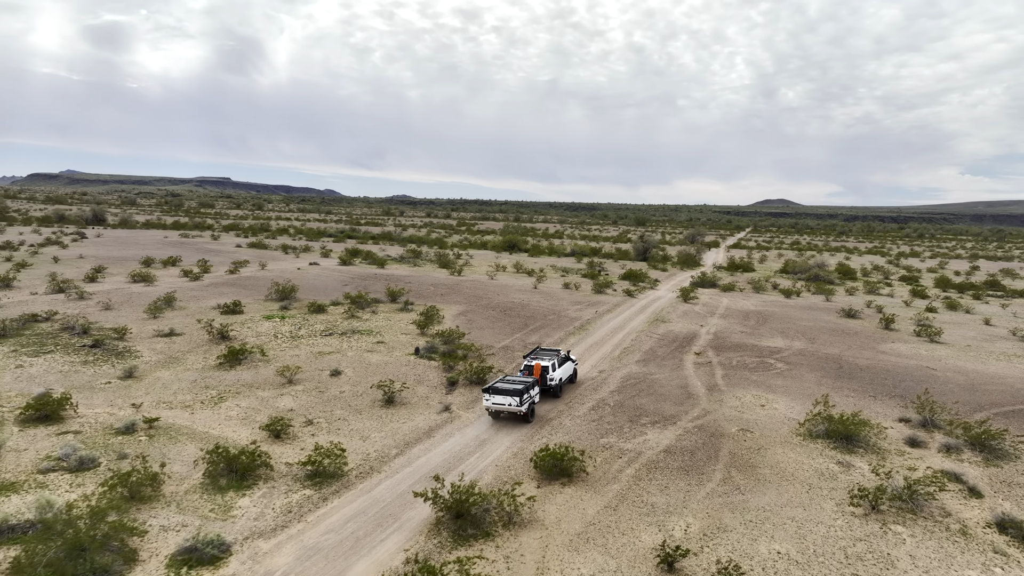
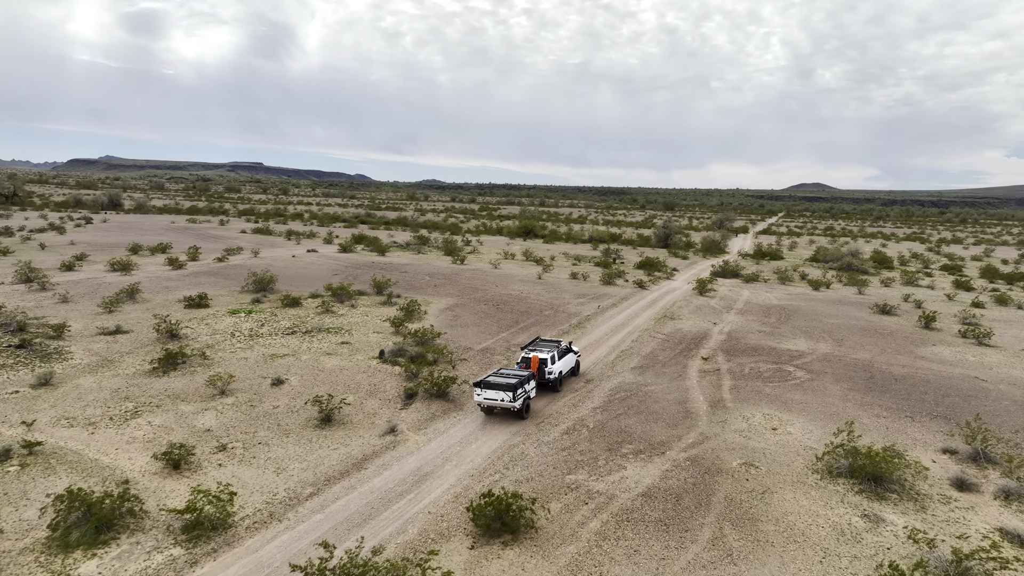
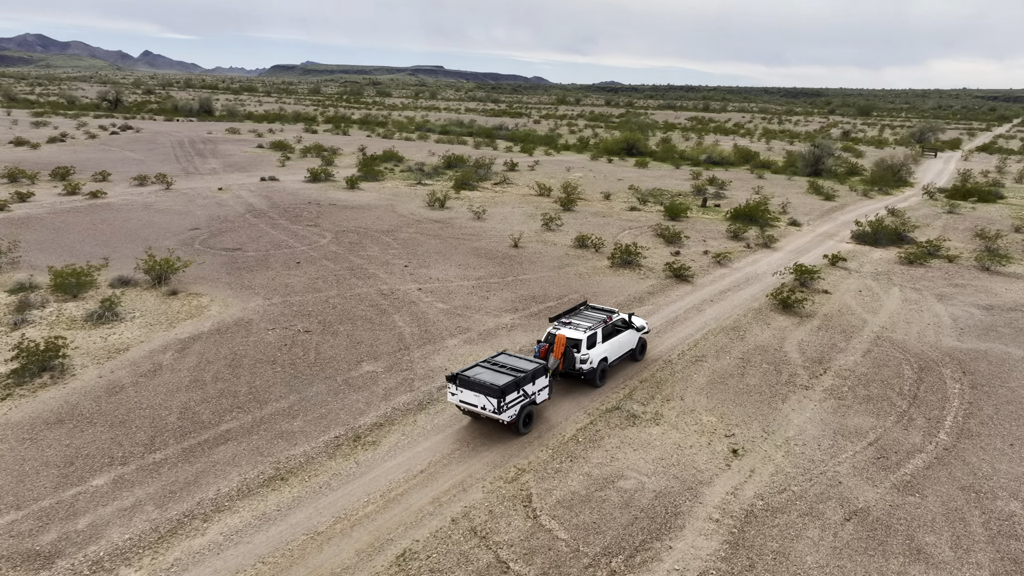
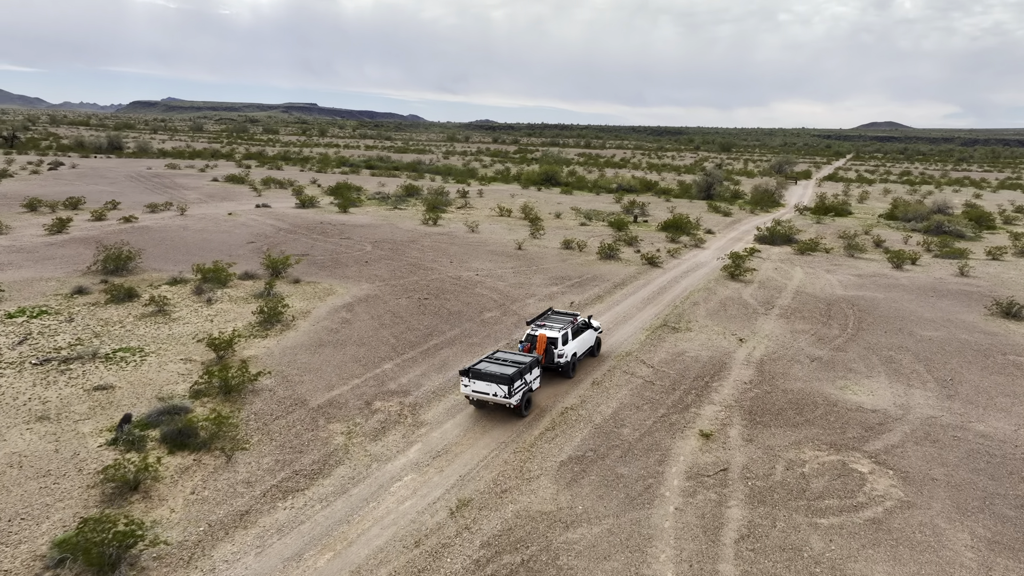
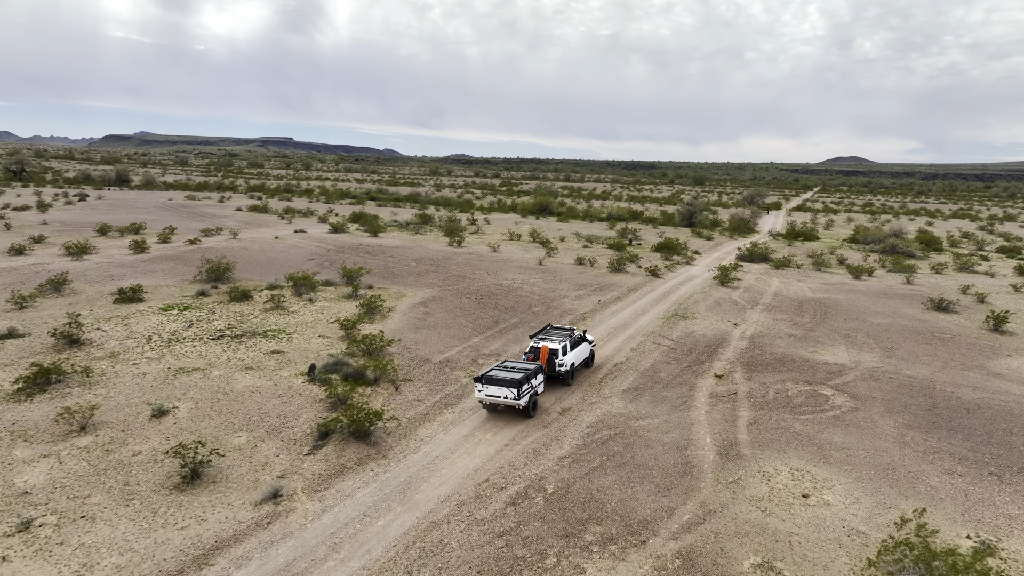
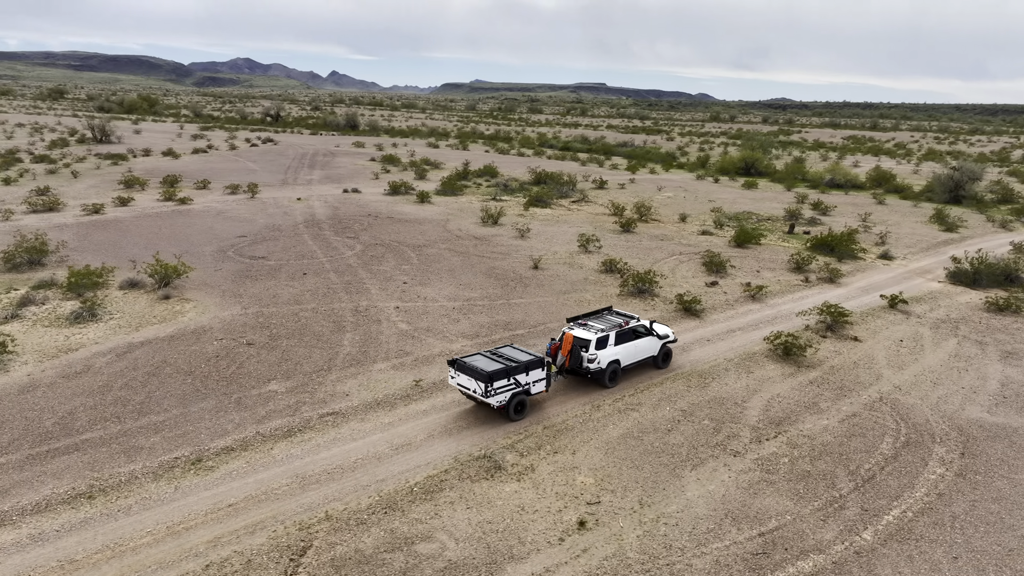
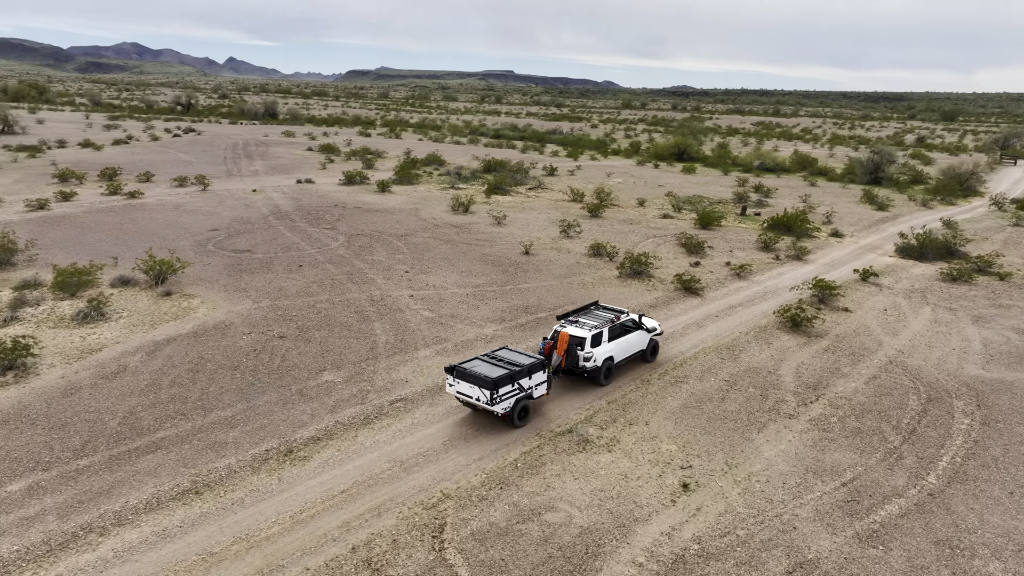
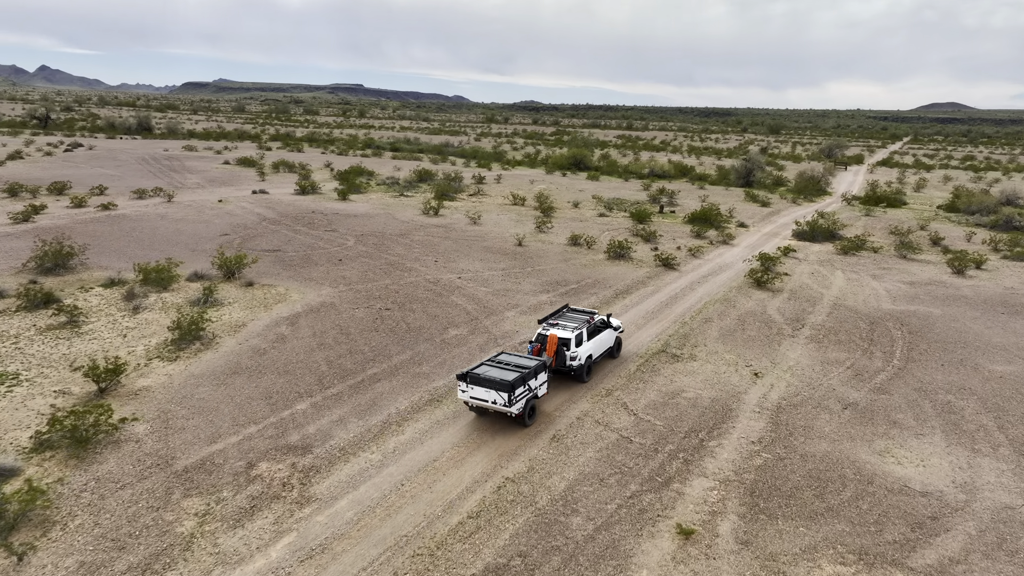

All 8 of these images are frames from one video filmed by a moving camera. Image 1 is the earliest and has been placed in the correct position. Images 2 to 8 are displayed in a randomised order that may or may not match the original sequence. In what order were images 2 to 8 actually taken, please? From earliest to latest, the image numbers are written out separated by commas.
2, 5, 4, 8, 3, 7, 6
